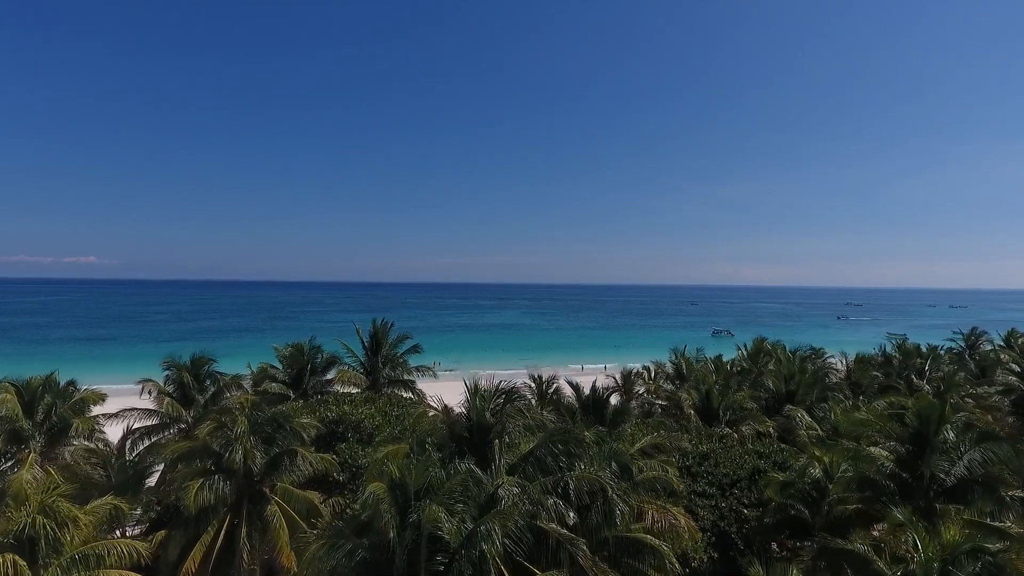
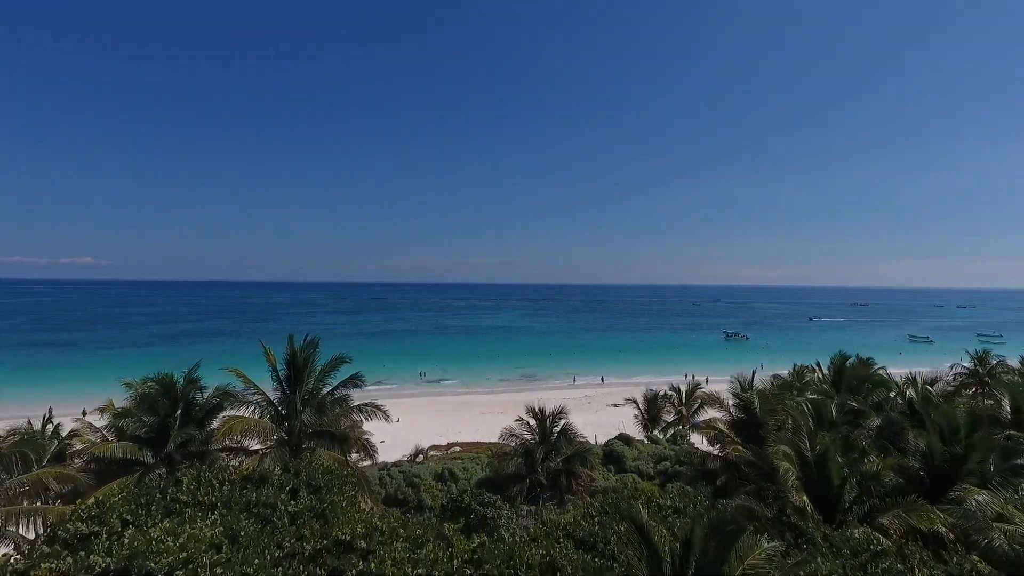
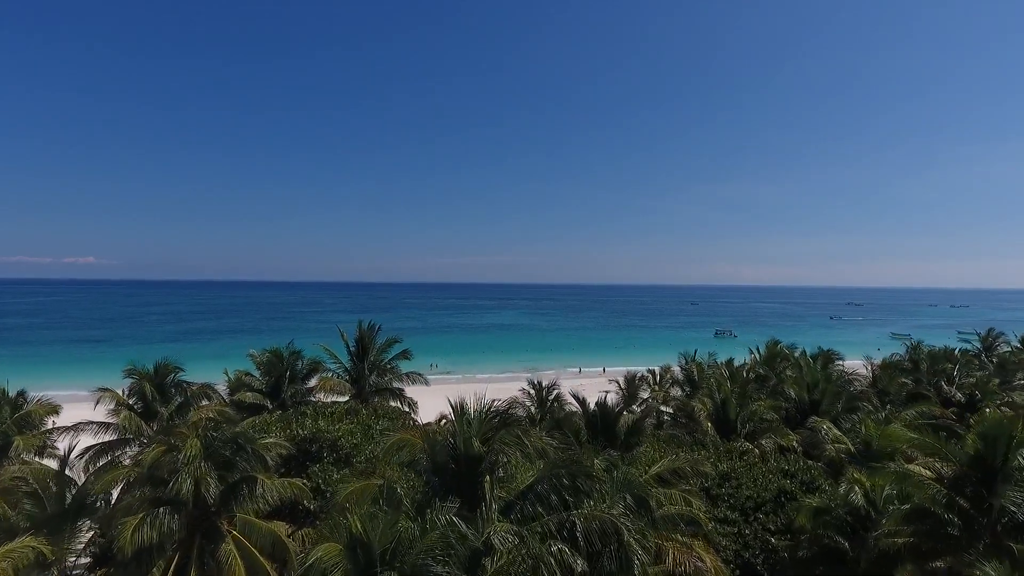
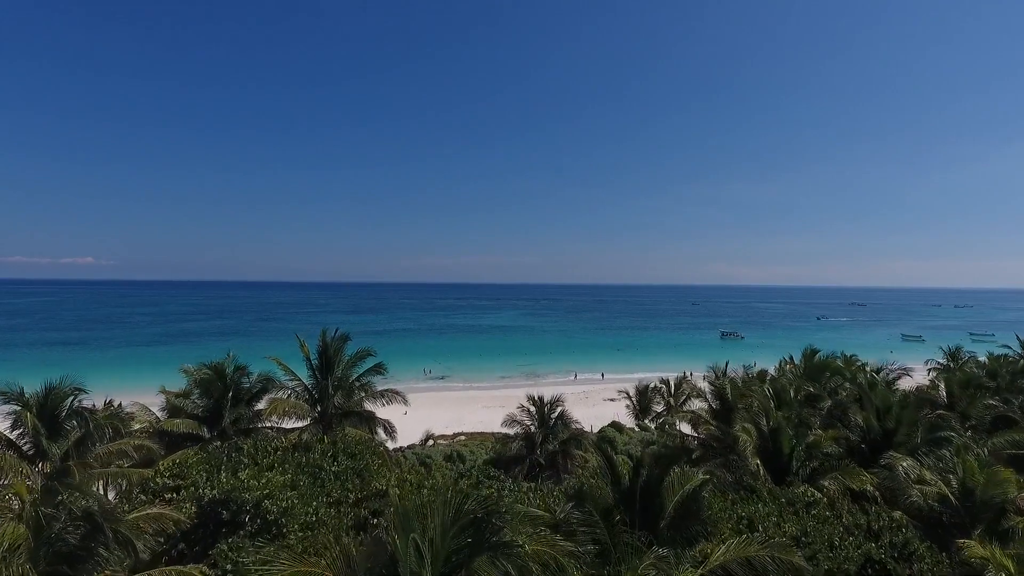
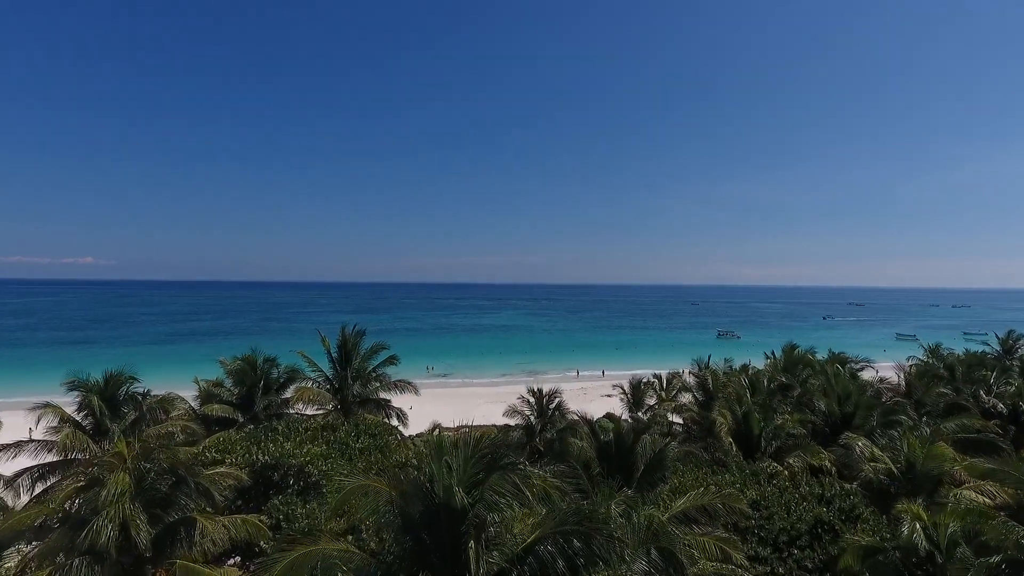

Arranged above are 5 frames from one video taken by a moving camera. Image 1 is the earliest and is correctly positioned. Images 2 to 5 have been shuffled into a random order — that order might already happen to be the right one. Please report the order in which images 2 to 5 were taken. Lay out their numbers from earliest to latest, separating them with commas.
3, 5, 4, 2
